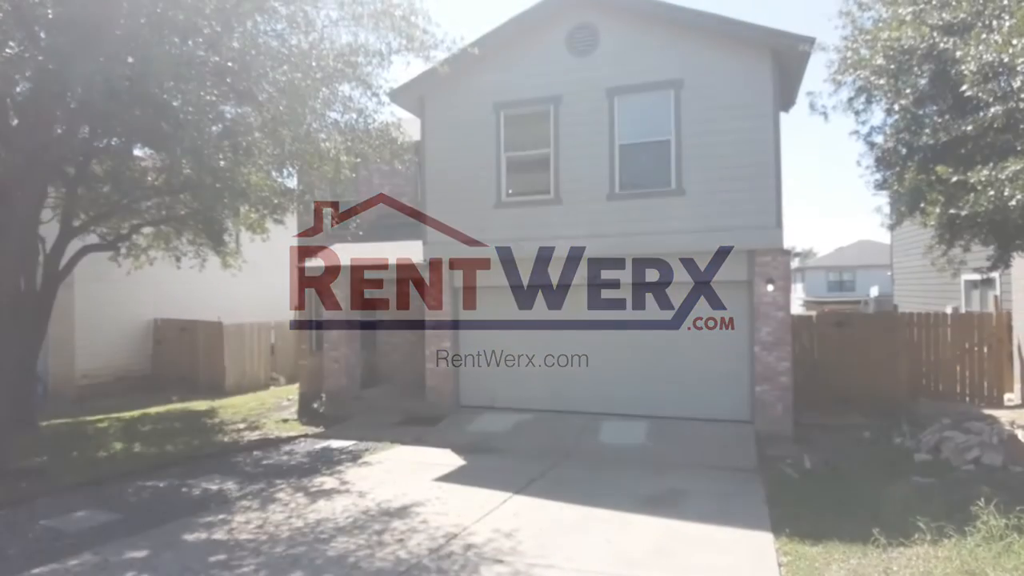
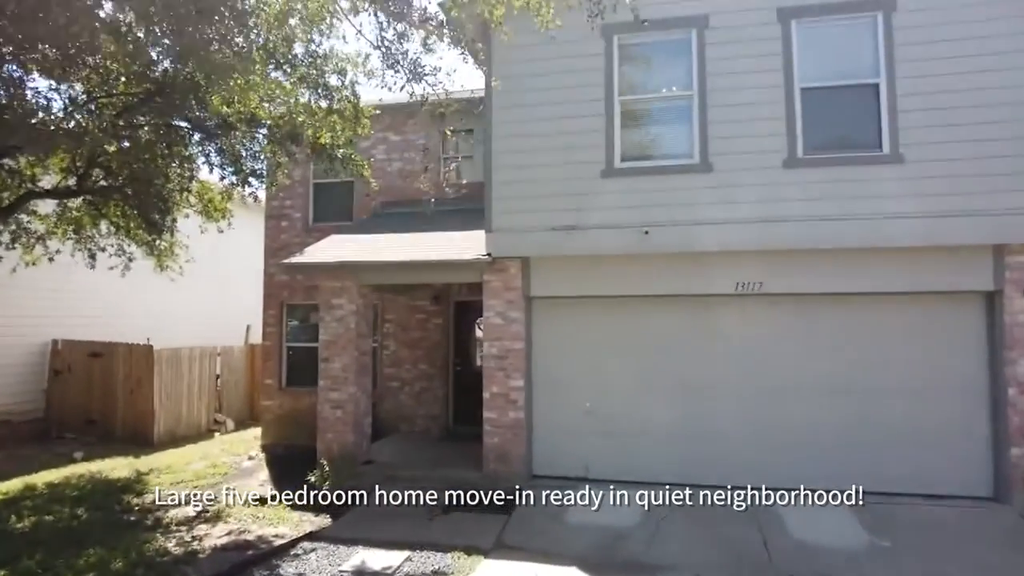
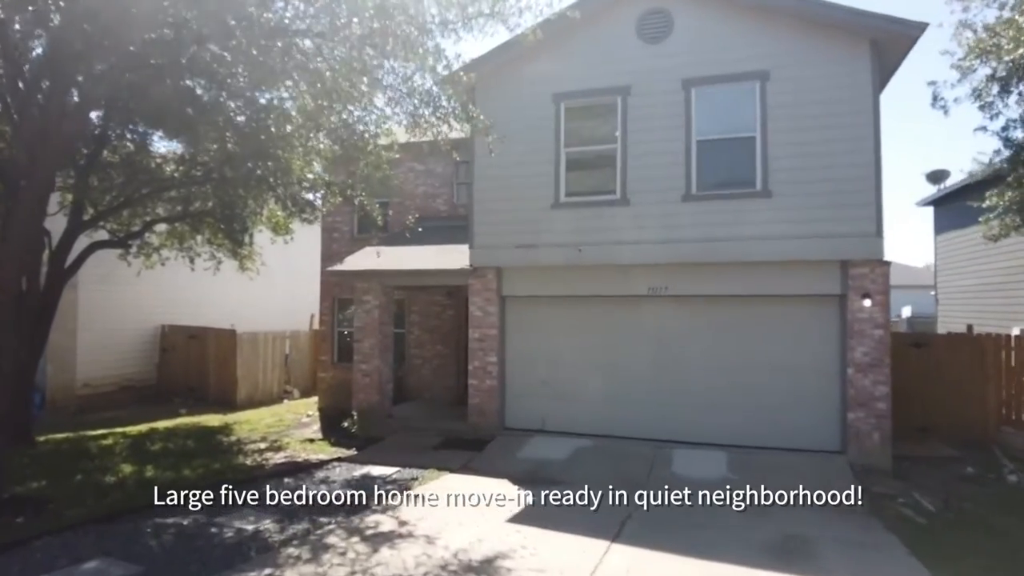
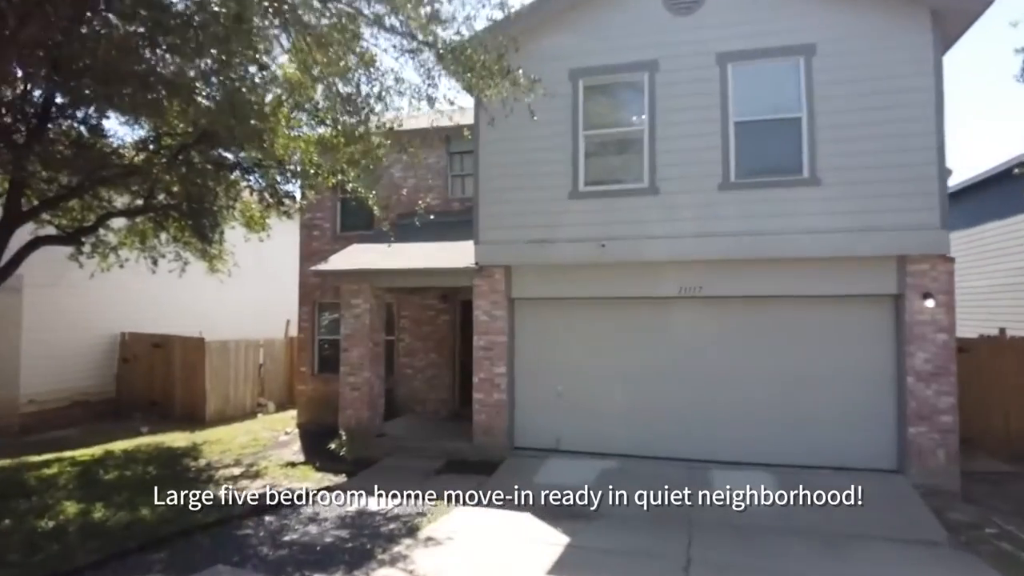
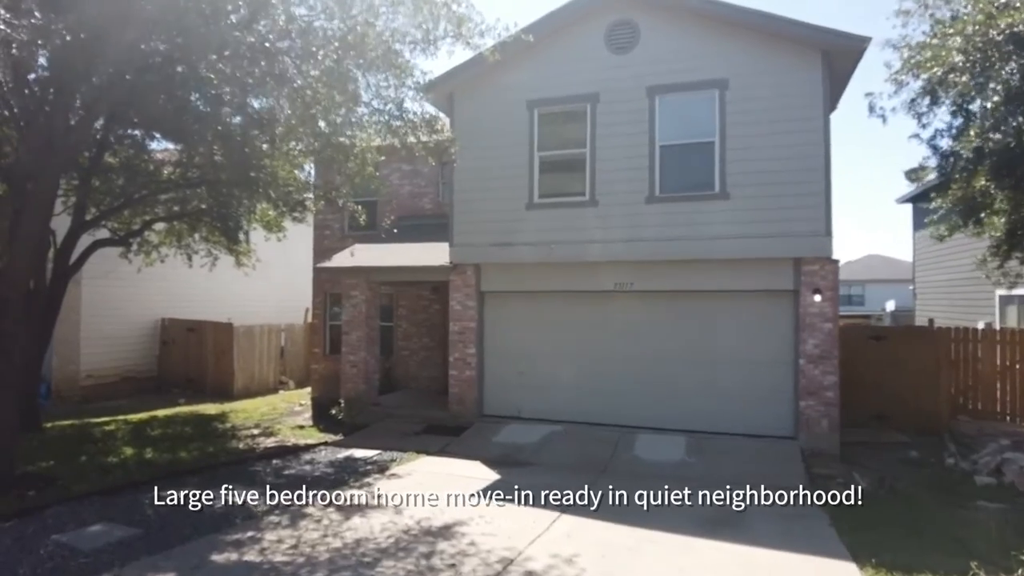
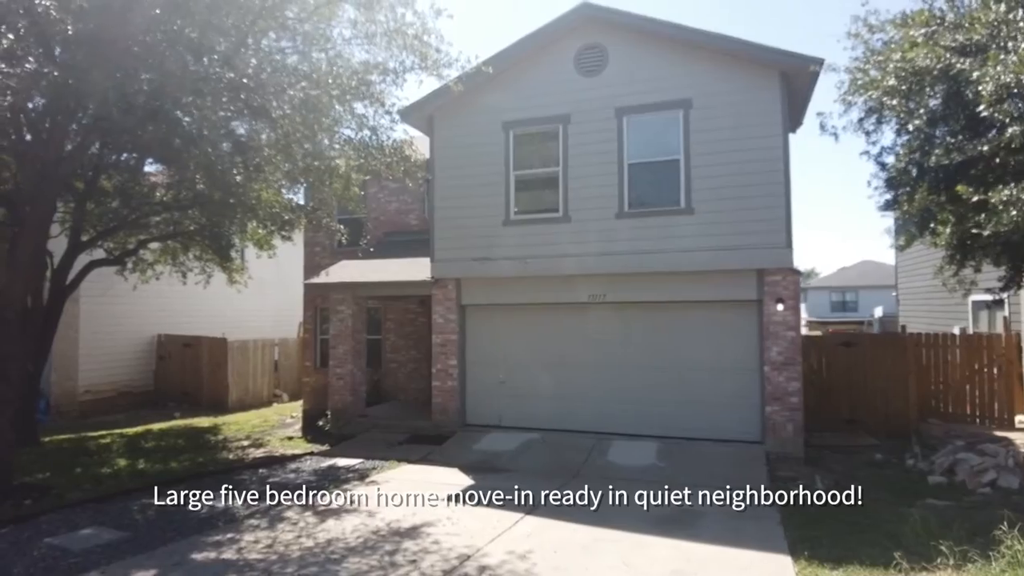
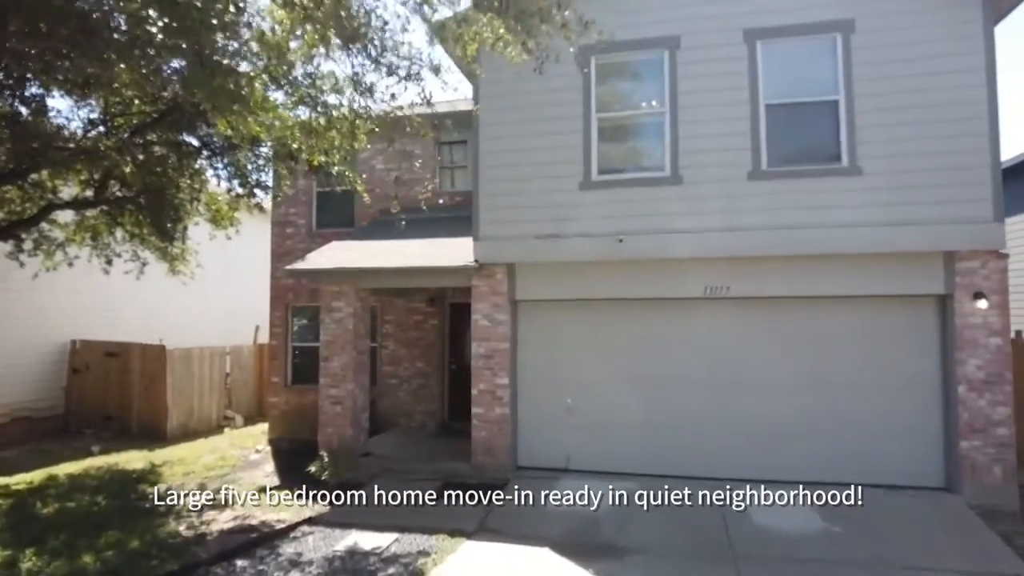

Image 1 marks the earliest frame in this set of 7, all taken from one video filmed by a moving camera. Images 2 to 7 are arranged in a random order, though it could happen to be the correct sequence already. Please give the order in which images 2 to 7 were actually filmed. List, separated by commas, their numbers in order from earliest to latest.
6, 5, 3, 4, 7, 2
